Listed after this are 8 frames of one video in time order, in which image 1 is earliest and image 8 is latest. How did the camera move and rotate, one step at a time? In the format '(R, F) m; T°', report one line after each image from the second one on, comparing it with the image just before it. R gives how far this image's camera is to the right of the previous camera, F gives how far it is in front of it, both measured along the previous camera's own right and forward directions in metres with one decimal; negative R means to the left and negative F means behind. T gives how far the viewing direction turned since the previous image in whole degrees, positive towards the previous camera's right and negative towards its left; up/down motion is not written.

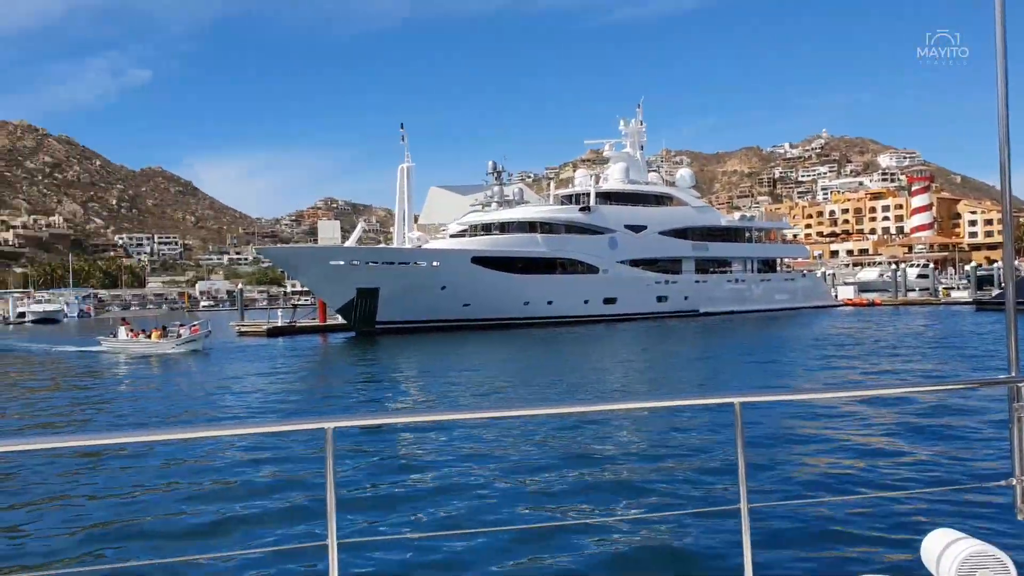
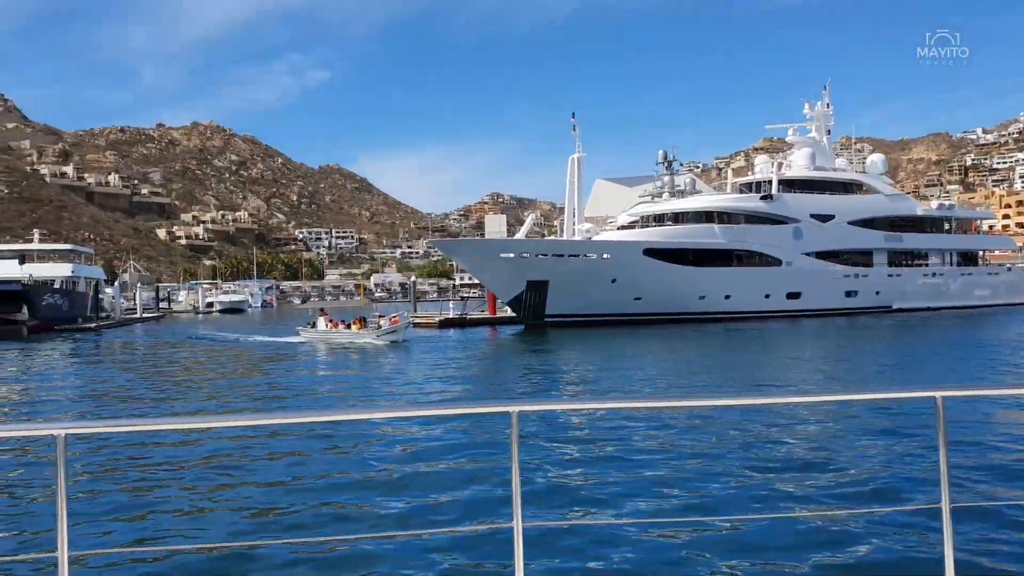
(-0.1, +0.4) m; -10°
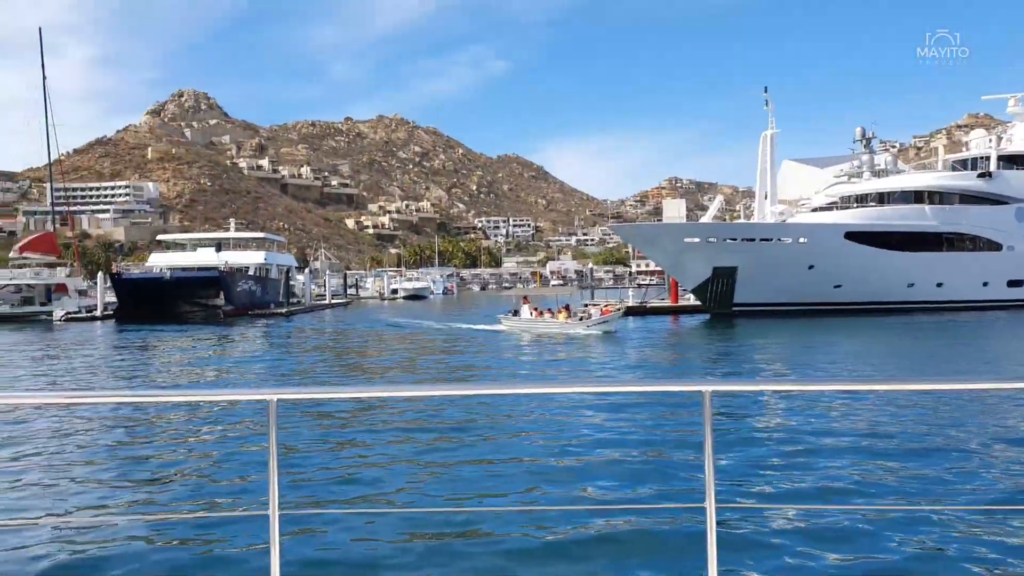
(-0.1, +0.3) m; -10°
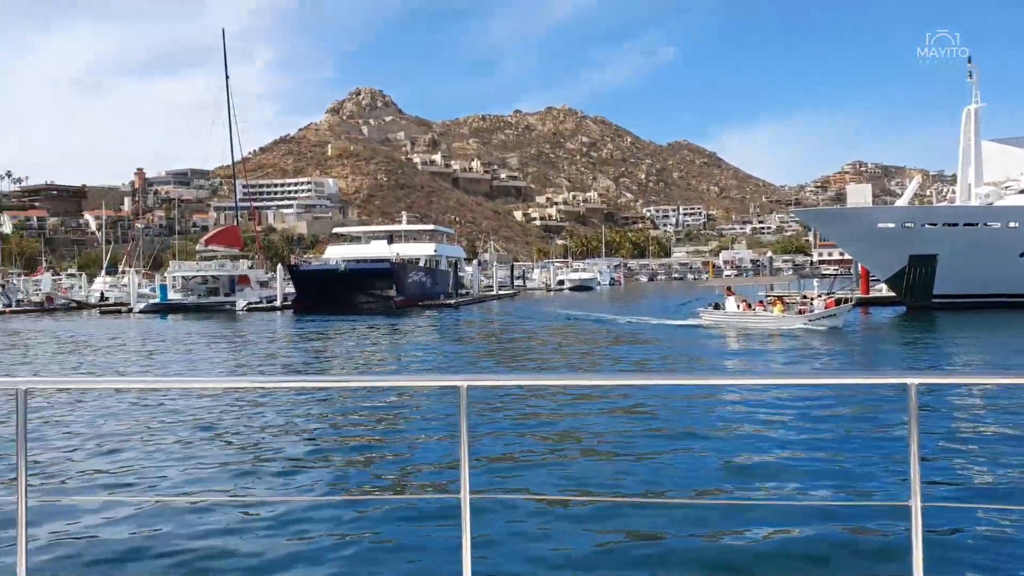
(0.0, +0.2) m; -10°
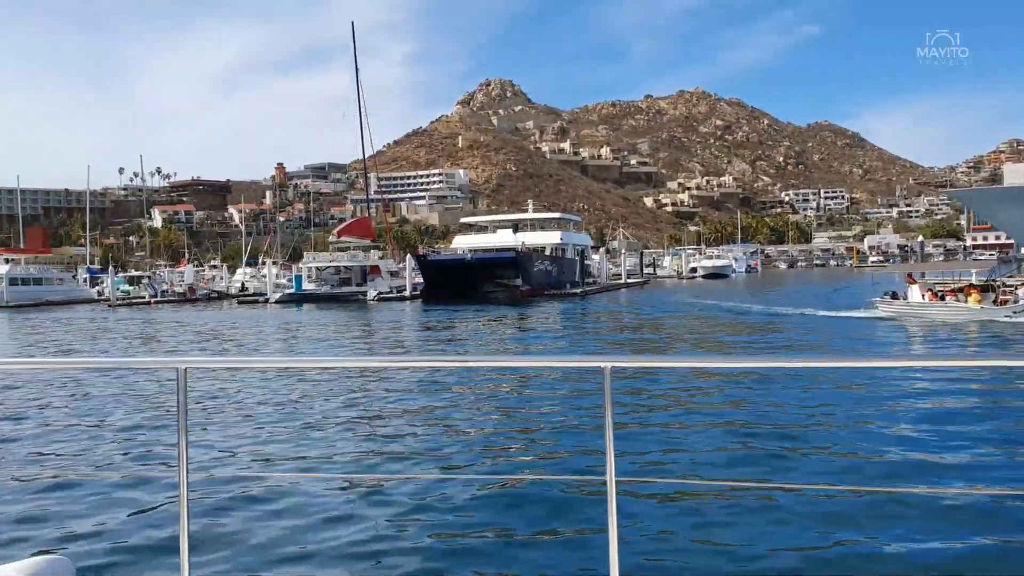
(0.0, +0.2) m; -8°
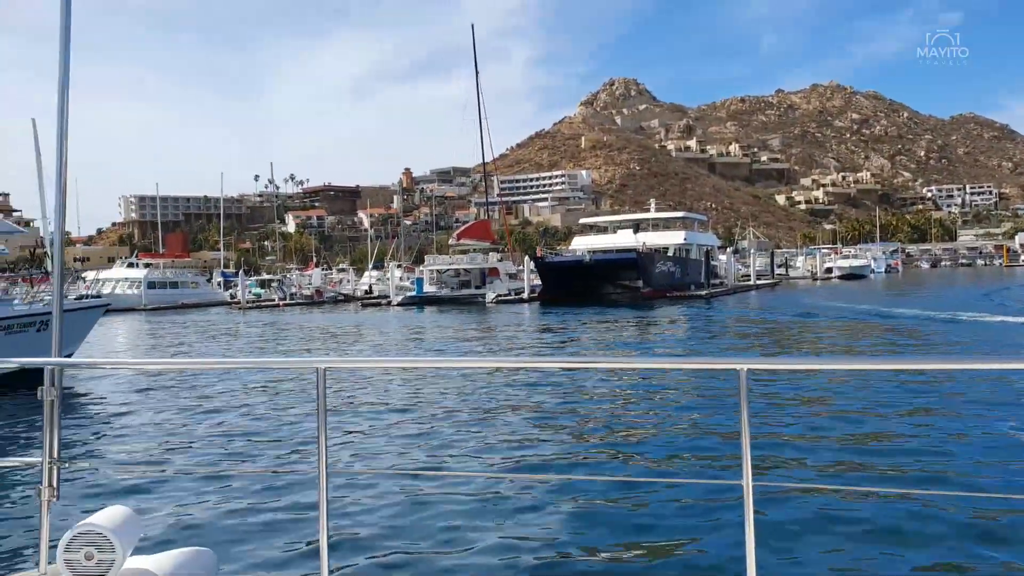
(0.0, +0.2) m; -7°
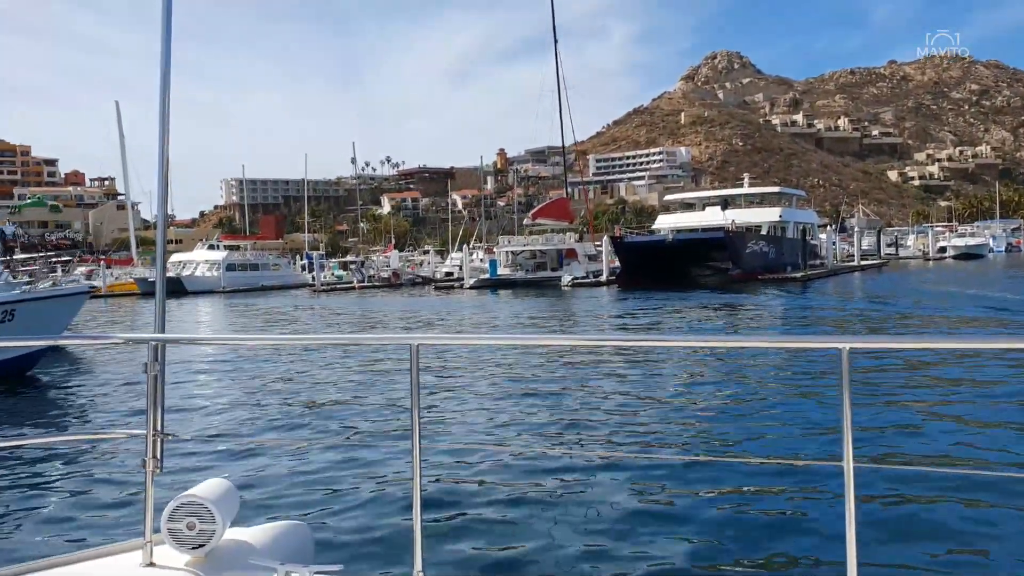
(+0.2, +0.4) m; -6°
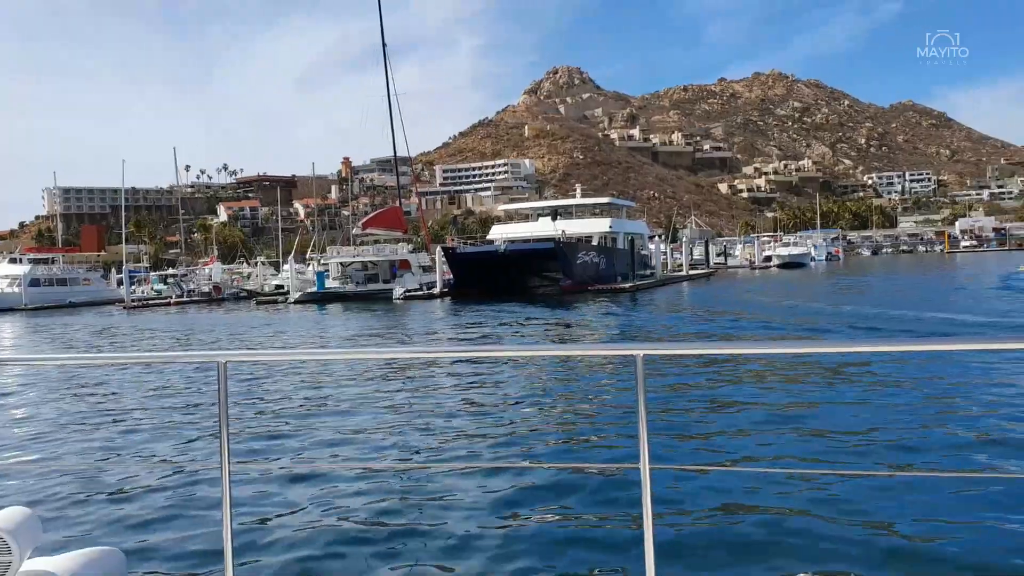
(+0.1, +0.2) m; +9°
